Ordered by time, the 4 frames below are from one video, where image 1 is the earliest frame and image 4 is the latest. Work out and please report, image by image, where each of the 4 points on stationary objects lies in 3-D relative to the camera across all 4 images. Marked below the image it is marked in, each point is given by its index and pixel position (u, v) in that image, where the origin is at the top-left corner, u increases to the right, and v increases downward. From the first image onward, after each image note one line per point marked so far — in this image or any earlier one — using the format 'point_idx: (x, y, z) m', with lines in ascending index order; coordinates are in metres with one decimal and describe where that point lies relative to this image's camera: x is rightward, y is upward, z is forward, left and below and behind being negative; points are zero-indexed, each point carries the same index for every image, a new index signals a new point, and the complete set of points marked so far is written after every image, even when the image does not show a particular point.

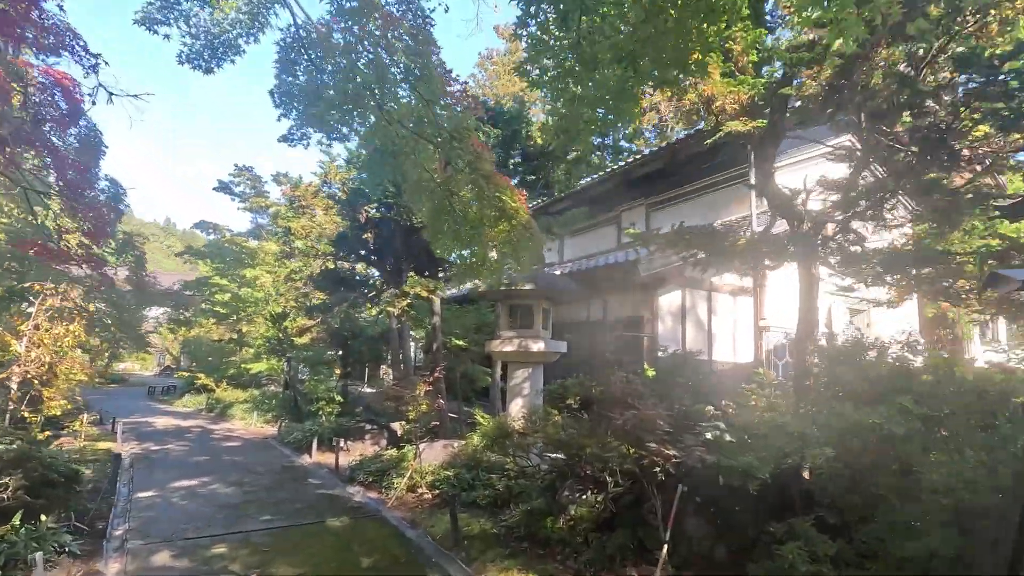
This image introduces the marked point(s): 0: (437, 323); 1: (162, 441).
0: (-1.6, -0.7, +11.1) m
1: (-9.1, -3.9, +13.8) m
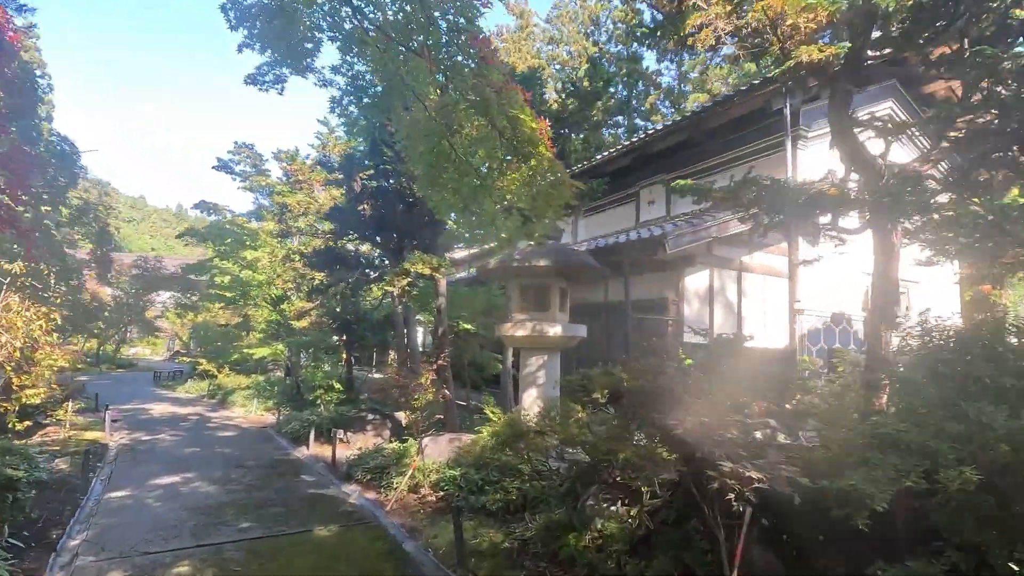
0: (-1.3, -0.3, +10.2) m
1: (-8.8, -3.5, +13.1) m
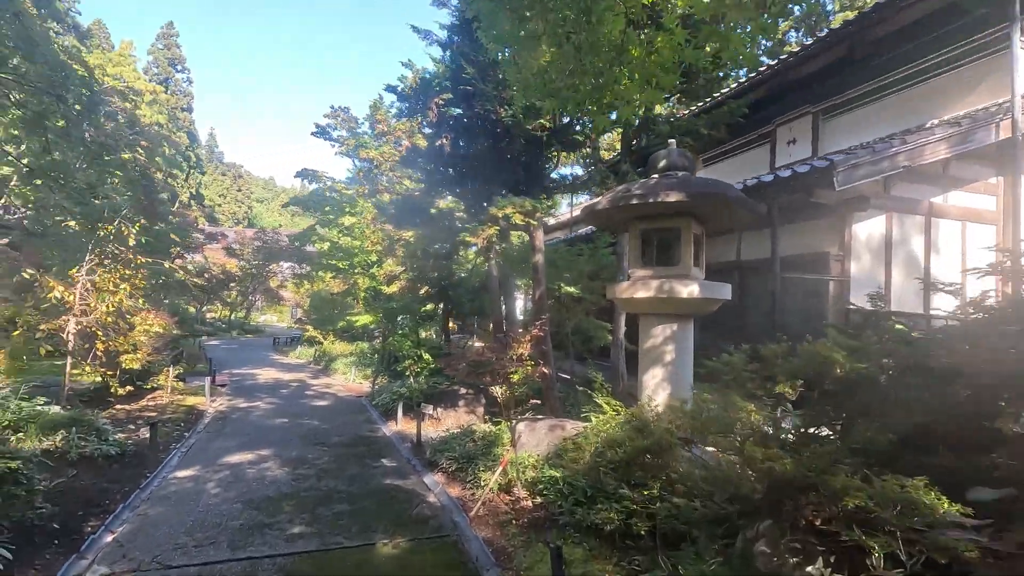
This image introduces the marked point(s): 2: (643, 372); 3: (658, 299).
0: (+0.5, +0.4, +8.5) m
1: (-6.3, -2.6, +12.9) m
2: (+1.5, -1.0, +6.0) m
3: (+1.6, -0.1, +5.7) m
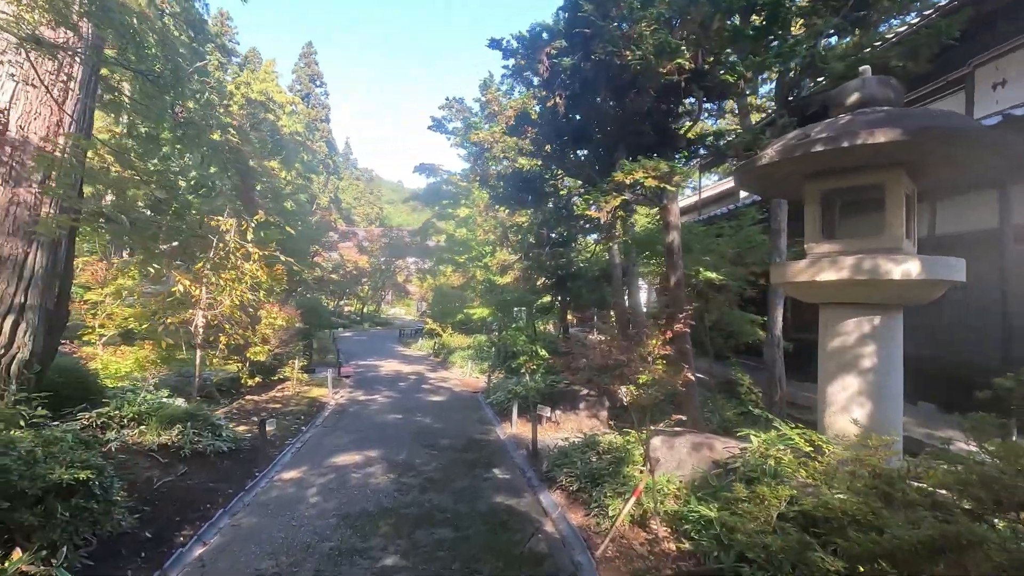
0: (+2.2, +0.6, +7.1) m
1: (-3.4, -2.5, +12.9) m
2: (+2.6, -0.8, +4.5) m
3: (+2.7, 0.0, +4.1) m
